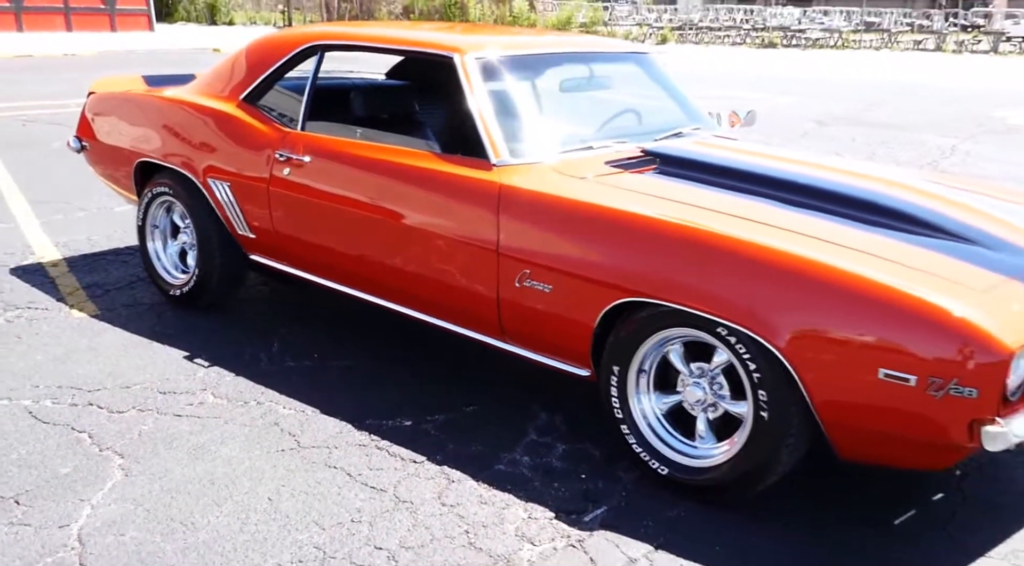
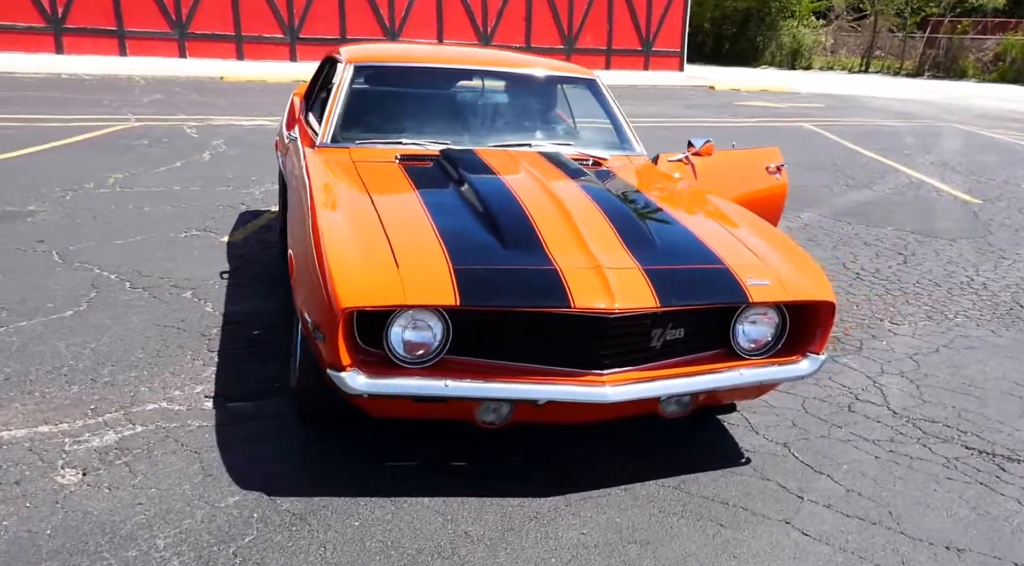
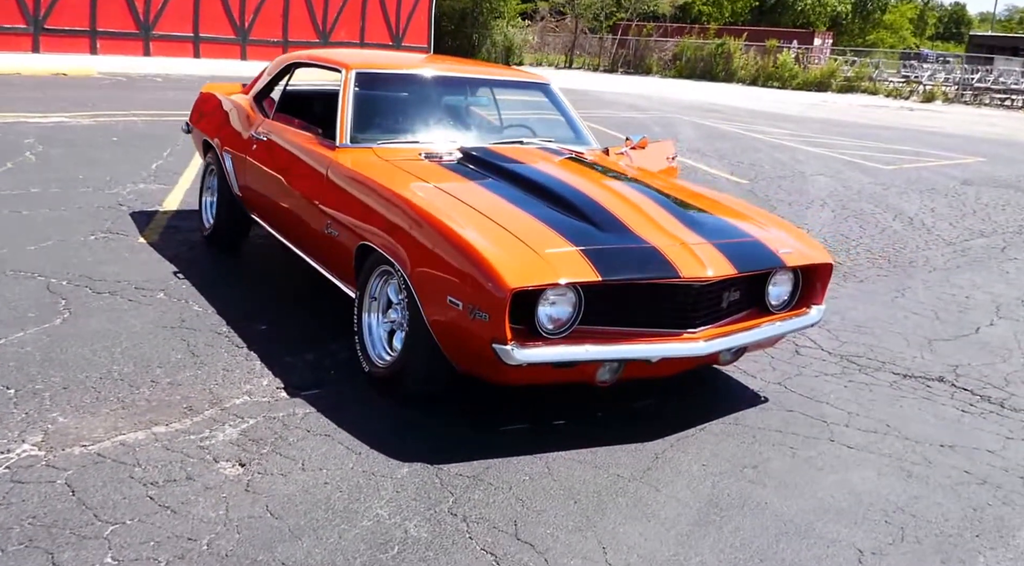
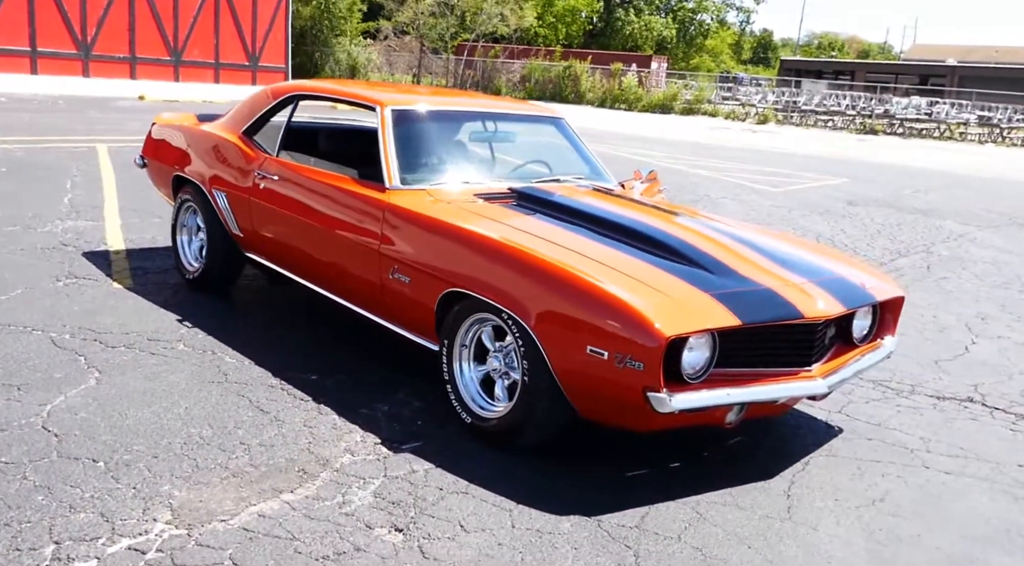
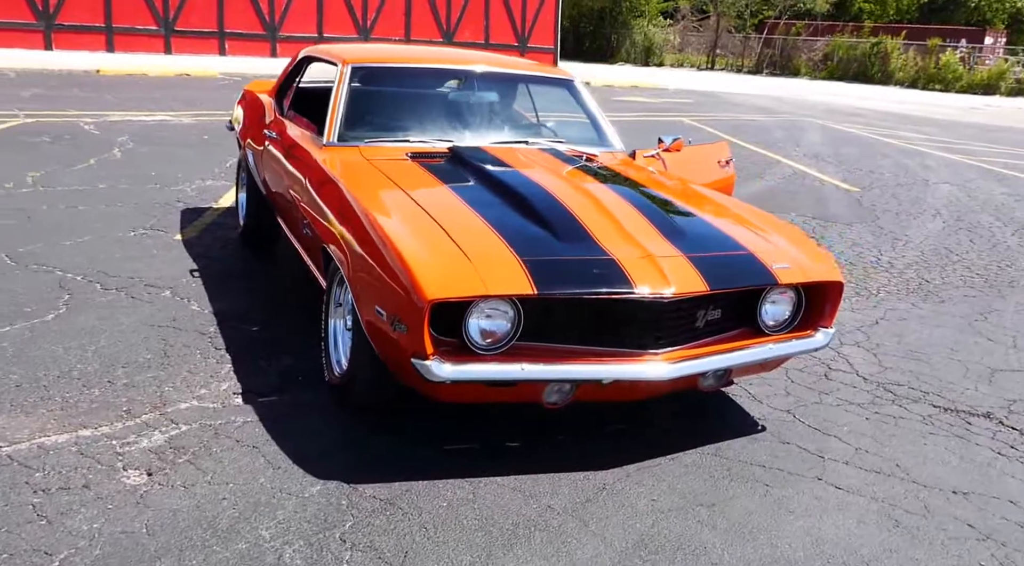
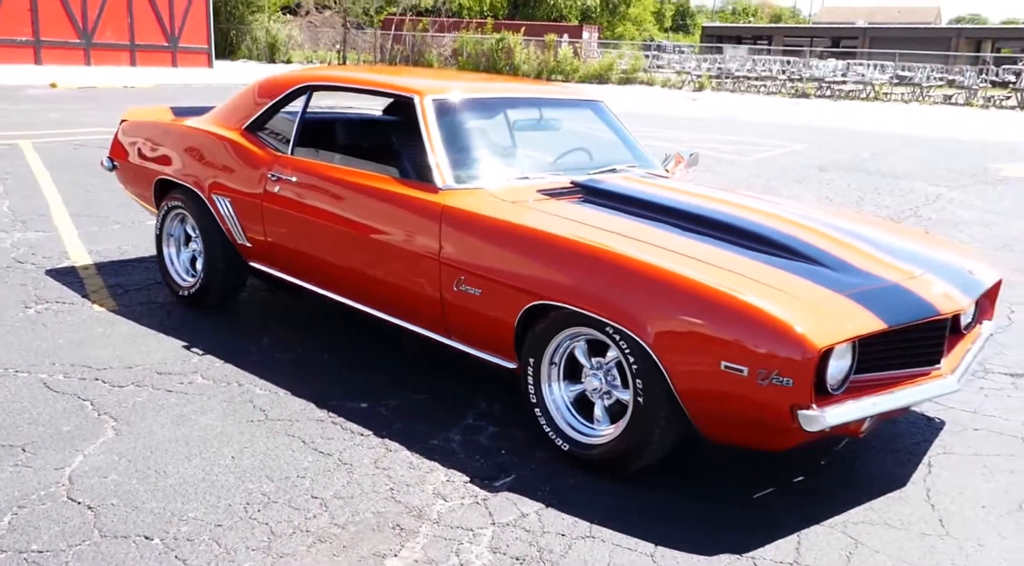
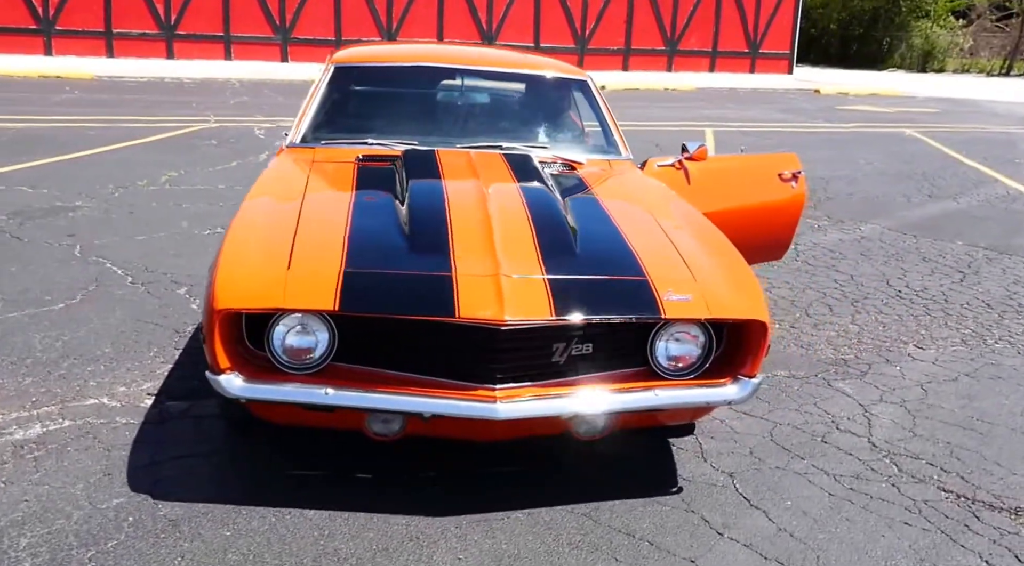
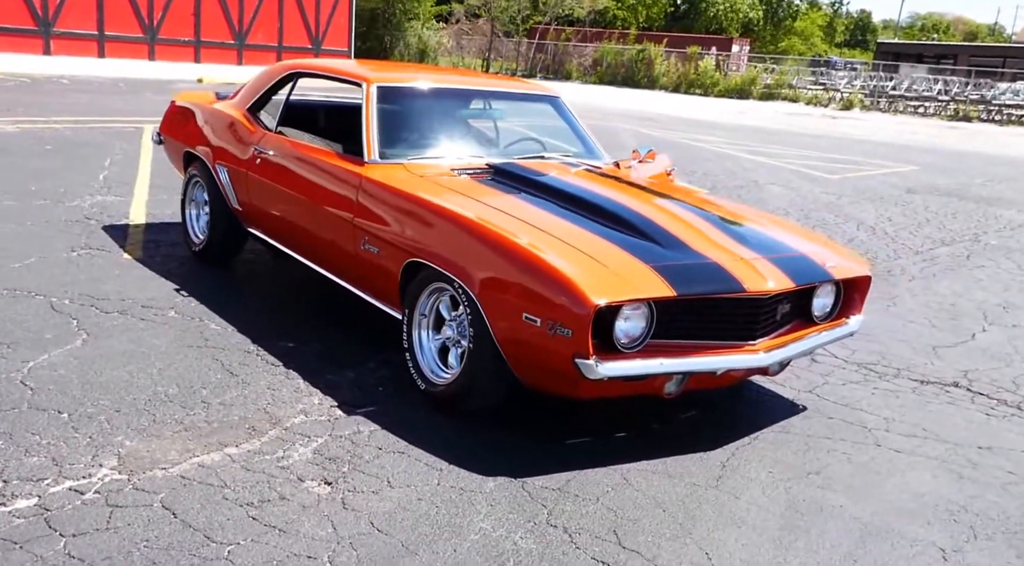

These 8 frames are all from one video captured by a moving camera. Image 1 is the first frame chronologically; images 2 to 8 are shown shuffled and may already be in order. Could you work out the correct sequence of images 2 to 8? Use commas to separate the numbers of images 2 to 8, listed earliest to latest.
6, 4, 8, 3, 5, 2, 7
